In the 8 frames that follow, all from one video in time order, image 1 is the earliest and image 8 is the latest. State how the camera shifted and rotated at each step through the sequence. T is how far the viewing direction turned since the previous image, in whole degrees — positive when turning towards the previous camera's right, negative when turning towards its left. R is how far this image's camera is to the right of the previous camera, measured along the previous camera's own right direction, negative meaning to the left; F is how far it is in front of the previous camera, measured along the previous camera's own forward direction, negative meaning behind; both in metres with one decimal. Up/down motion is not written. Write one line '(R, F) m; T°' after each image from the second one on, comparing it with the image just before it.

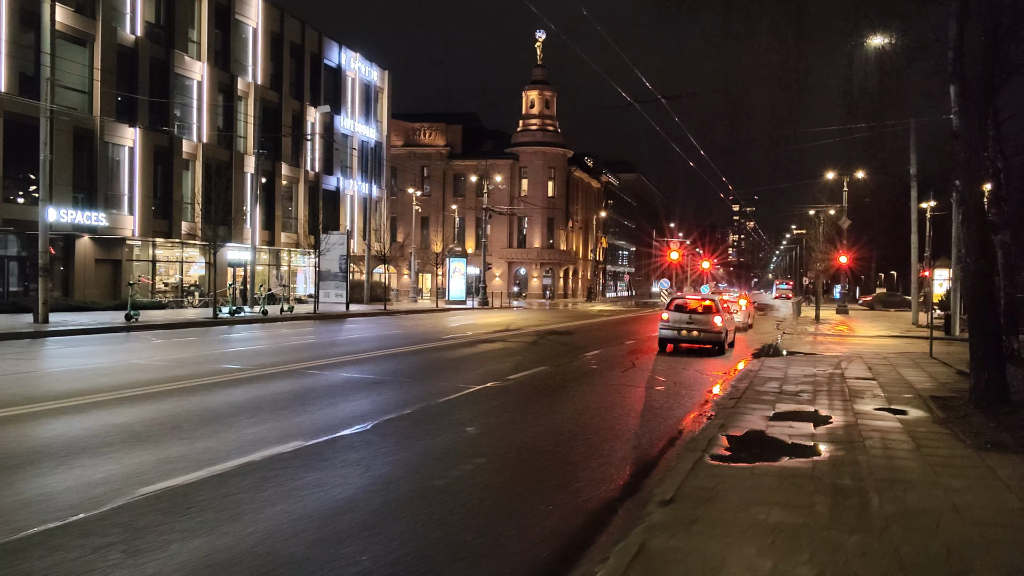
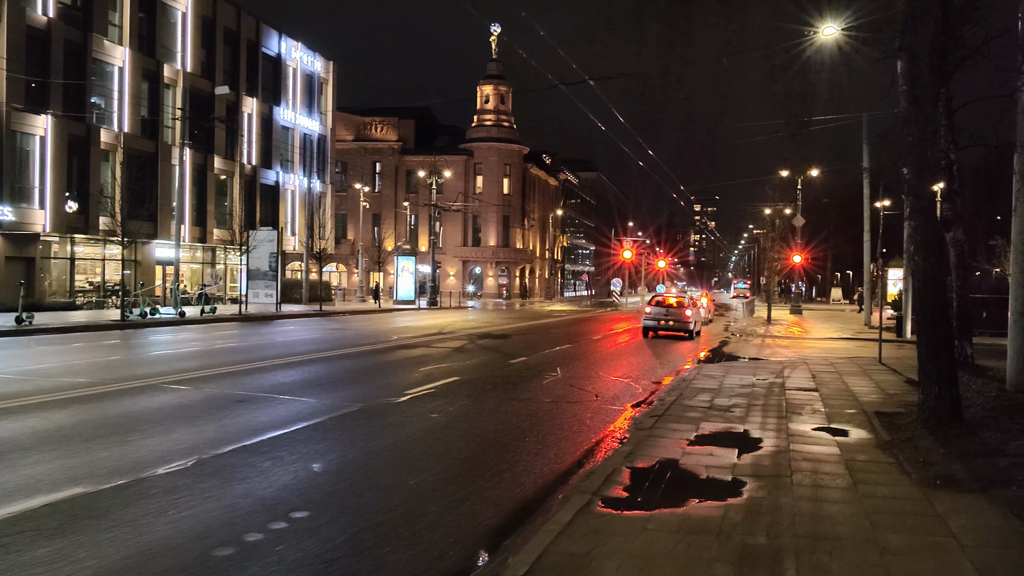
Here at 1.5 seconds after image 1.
(+0.9, +1.4) m; +3°
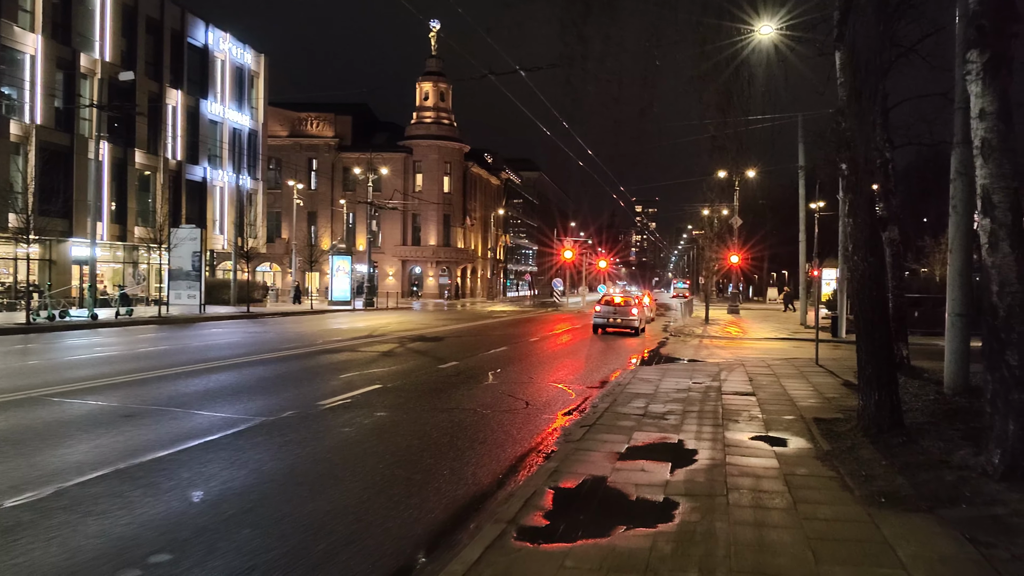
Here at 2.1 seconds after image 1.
(+0.3, +0.7) m; +4°
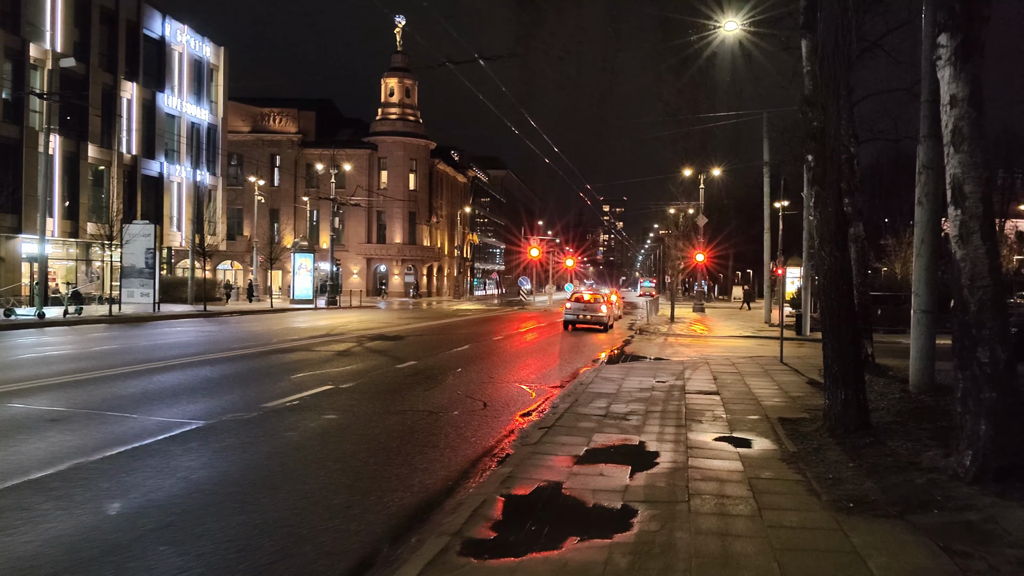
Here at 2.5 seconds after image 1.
(+0.1, +0.4) m; +2°
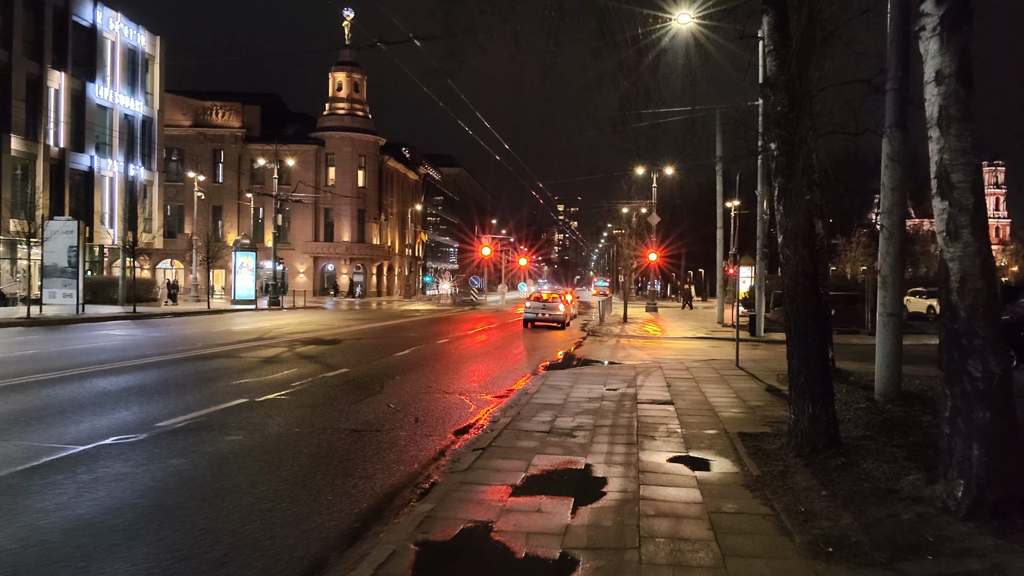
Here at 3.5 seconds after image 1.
(+0.2, +1.0) m; +3°
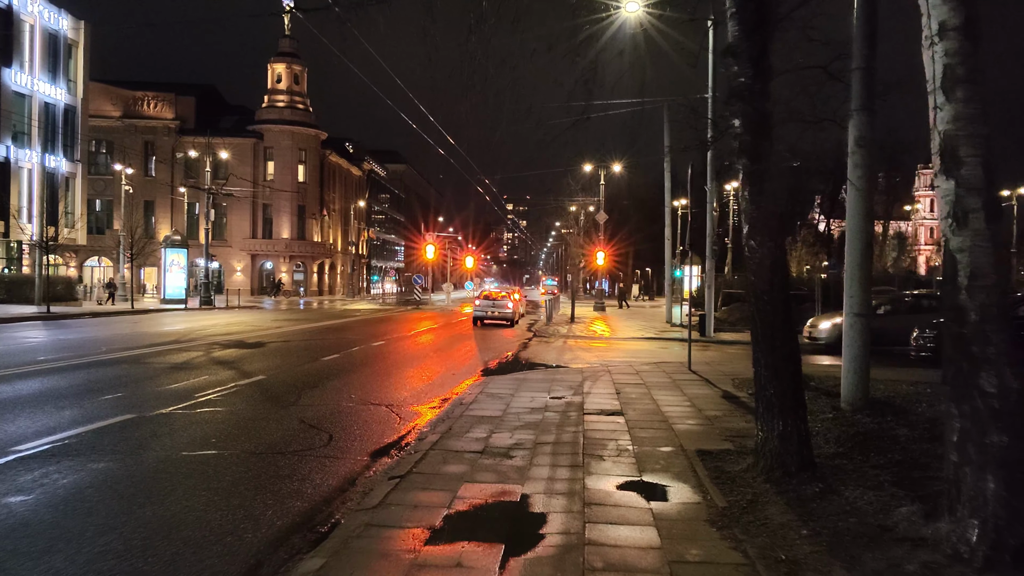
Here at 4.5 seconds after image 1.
(+0.2, +1.1) m; +4°
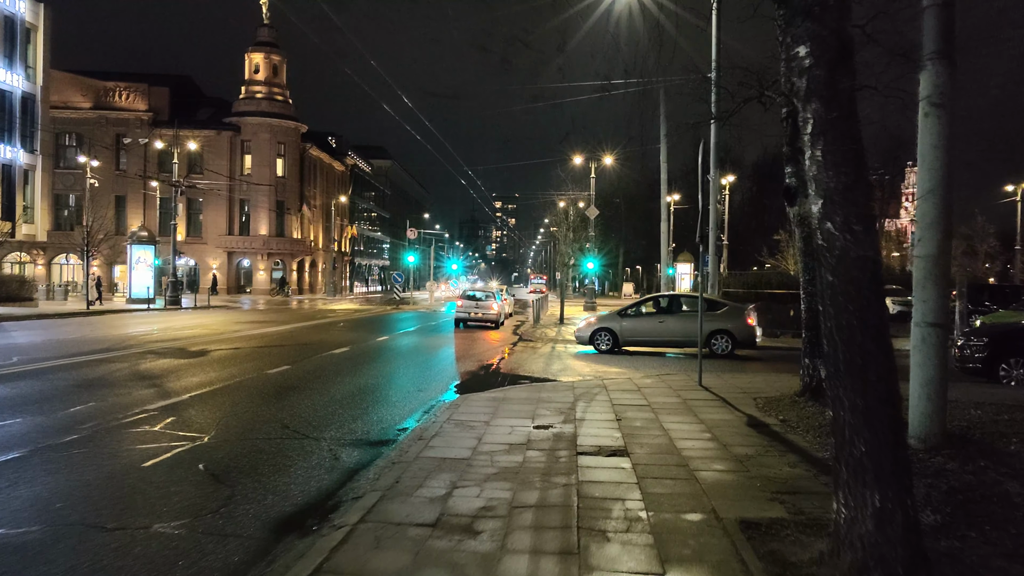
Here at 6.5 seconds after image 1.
(+0.2, +2.1) m; +1°
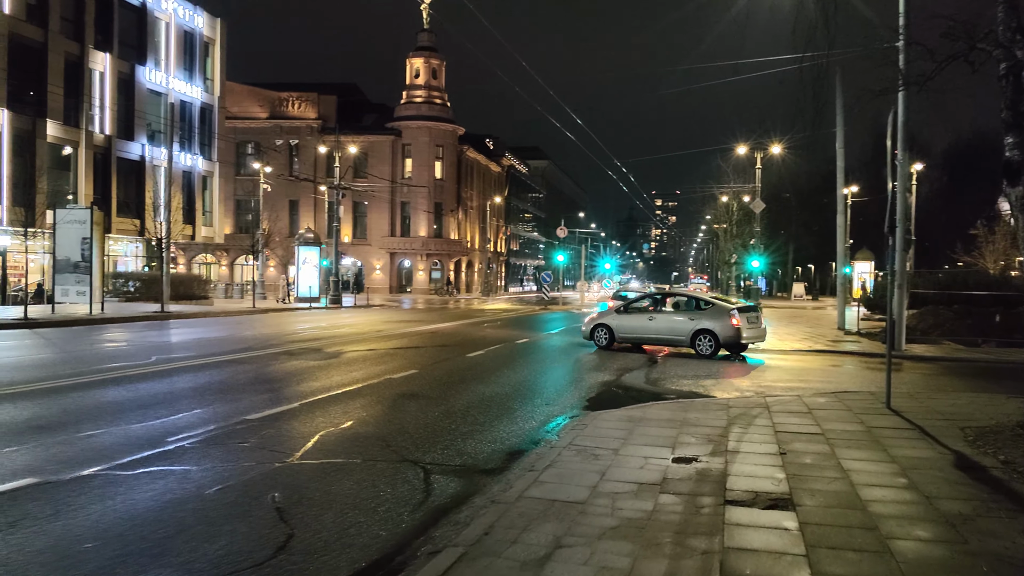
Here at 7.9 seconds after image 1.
(+0.2, +1.4) m; -11°
